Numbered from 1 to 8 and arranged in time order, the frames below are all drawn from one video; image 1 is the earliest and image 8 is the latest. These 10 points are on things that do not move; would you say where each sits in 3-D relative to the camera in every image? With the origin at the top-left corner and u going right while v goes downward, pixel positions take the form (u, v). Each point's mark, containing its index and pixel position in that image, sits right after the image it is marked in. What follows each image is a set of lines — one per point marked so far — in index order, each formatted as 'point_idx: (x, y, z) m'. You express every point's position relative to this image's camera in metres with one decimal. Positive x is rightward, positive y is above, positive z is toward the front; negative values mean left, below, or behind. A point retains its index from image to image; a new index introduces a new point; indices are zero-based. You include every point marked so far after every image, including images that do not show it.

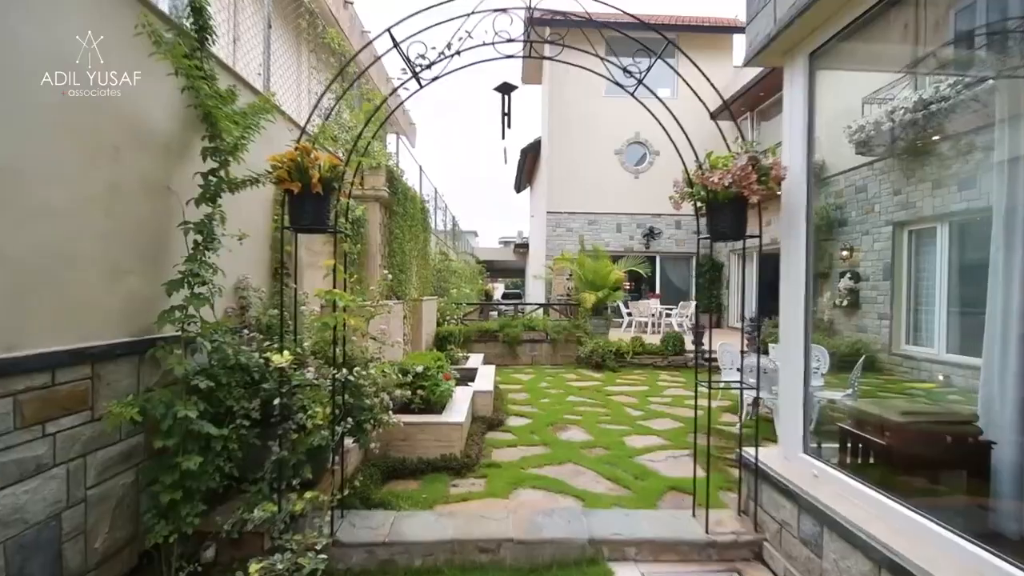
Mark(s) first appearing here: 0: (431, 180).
0: (-1.8, +2.4, +10.8) m
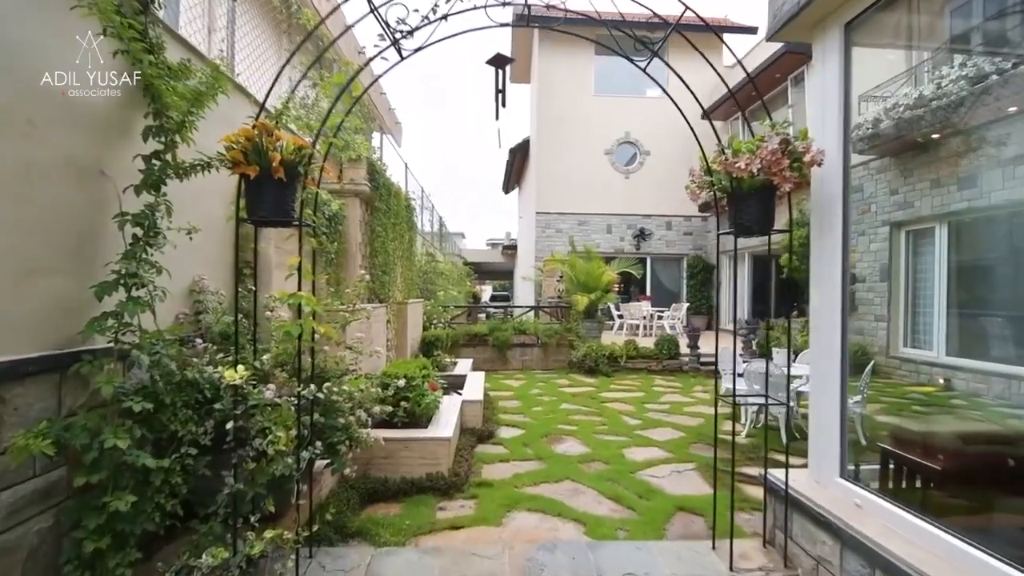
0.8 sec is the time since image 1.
0: (-2.0, +2.3, +10.4) m
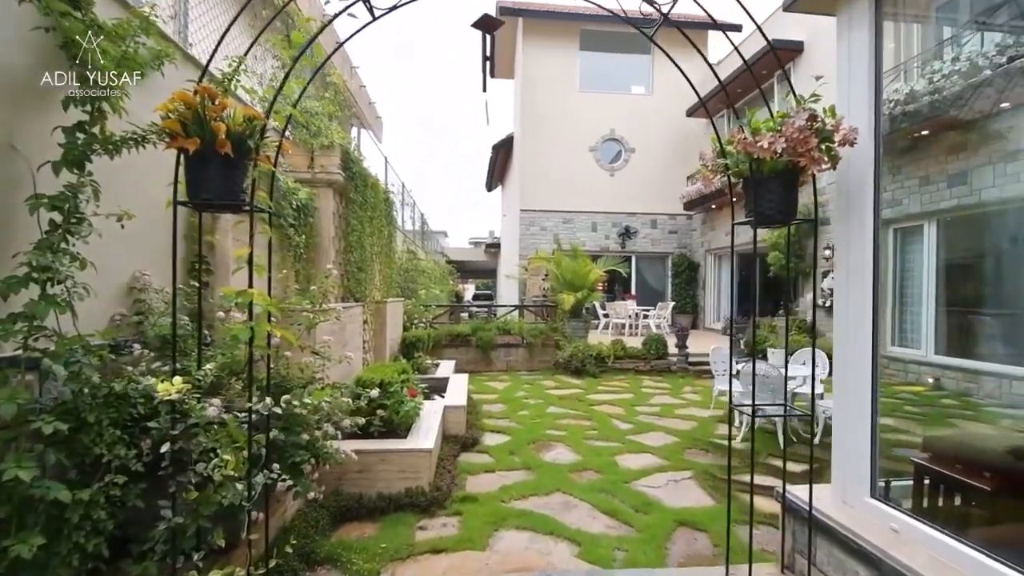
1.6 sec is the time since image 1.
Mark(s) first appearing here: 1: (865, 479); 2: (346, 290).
0: (-2.3, +2.3, +10.1) m
1: (+1.3, -0.7, +1.8) m
2: (-1.5, 0.0, +4.3) m
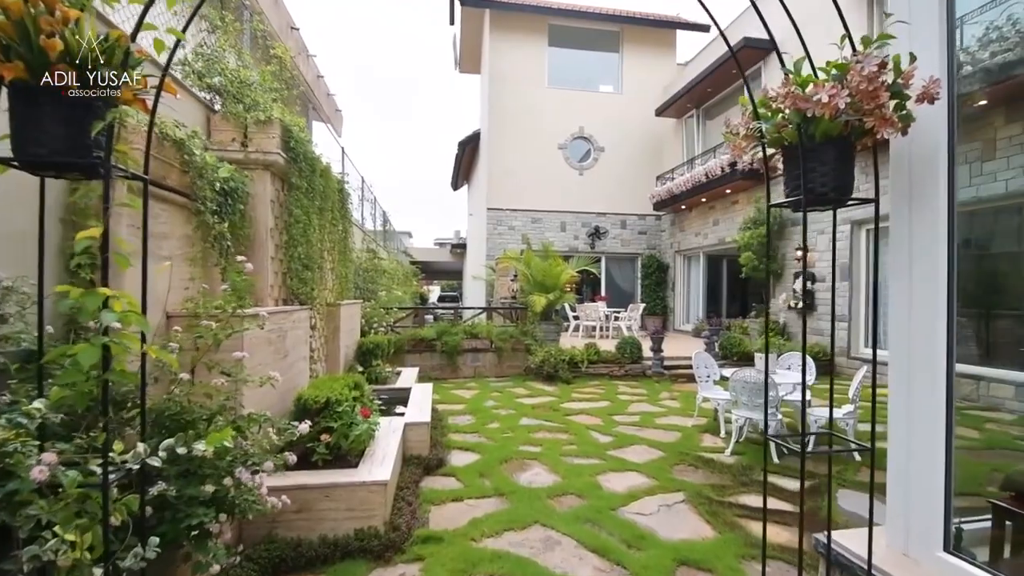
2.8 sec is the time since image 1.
0: (-3.0, +2.3, +9.4) m
1: (+1.3, -0.7, +1.5) m
2: (-1.7, 0.0, +3.7) m
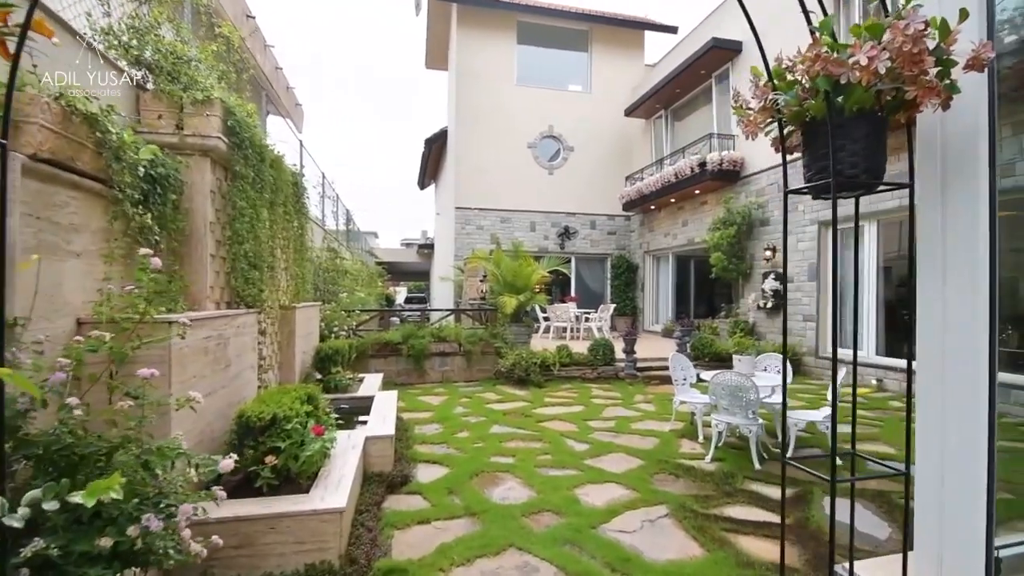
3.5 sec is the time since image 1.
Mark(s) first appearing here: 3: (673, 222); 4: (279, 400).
0: (-3.6, +2.3, +9.0) m
1: (+1.2, -0.7, +1.3) m
2: (-1.9, 0.0, +3.3) m
3: (+3.6, +1.5, +11.0) m
4: (-1.4, -0.7, +2.9) m
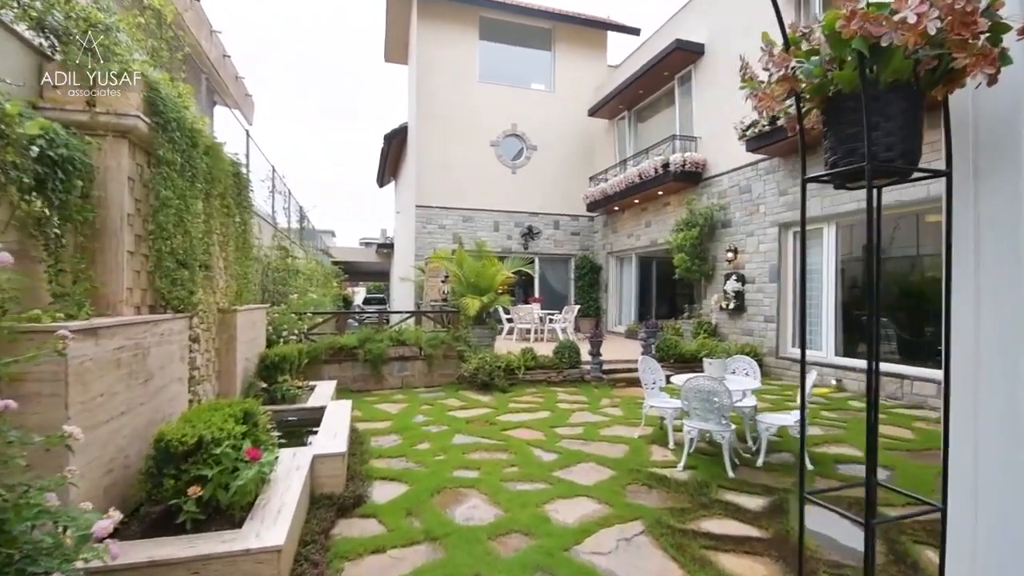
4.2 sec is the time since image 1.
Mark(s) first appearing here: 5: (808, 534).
0: (-4.2, +2.3, +8.4) m
1: (+1.1, -0.7, +1.1) m
2: (-2.1, 0.0, +2.9) m
3: (+2.8, +1.5, +11.0) m
4: (-1.6, -0.7, +2.5) m
5: (+1.7, -1.4, +2.7) m
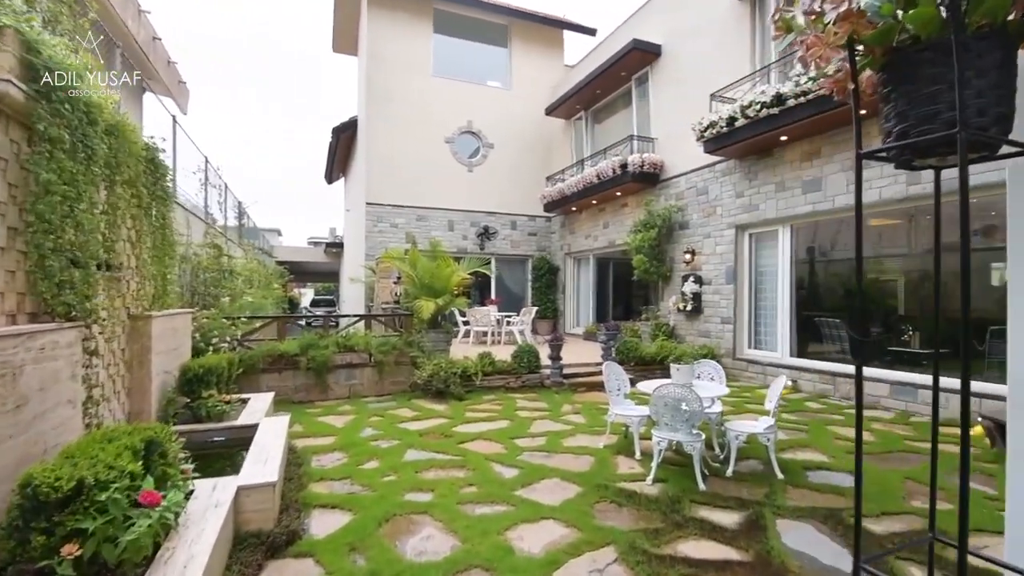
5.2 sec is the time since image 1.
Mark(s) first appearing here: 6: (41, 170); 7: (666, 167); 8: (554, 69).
0: (-4.9, +2.2, +7.7) m
1: (+1.1, -0.7, +0.9) m
2: (-2.3, -0.1, +2.4) m
3: (+1.8, +1.4, +10.9) m
4: (-1.7, -0.7, +2.1) m
5: (+1.4, -1.4, +2.6) m
6: (-2.3, +0.6, +2.4) m
7: (+2.8, +2.2, +8.9) m
8: (+1.1, +5.6, +12.6) m
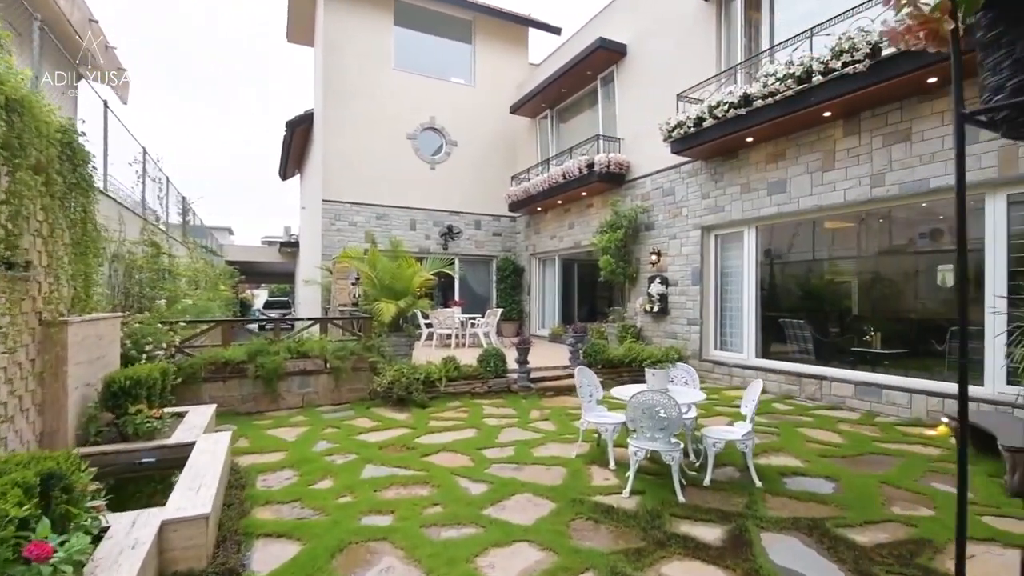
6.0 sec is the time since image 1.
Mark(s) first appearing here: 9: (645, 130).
0: (-5.4, +2.2, +7.0) m
1: (+1.1, -0.7, +0.7) m
2: (-2.4, -0.1, +2.0) m
3: (+1.0, +1.4, +10.7) m
4: (-1.8, -0.7, +1.7) m
5: (+1.3, -1.4, +2.4) m
6: (-2.4, +0.6, +2.0) m
7: (+2.2, +2.2, +8.9) m
8: (+0.2, +5.6, +12.4) m
9: (+2.3, +2.8, +8.6) m
